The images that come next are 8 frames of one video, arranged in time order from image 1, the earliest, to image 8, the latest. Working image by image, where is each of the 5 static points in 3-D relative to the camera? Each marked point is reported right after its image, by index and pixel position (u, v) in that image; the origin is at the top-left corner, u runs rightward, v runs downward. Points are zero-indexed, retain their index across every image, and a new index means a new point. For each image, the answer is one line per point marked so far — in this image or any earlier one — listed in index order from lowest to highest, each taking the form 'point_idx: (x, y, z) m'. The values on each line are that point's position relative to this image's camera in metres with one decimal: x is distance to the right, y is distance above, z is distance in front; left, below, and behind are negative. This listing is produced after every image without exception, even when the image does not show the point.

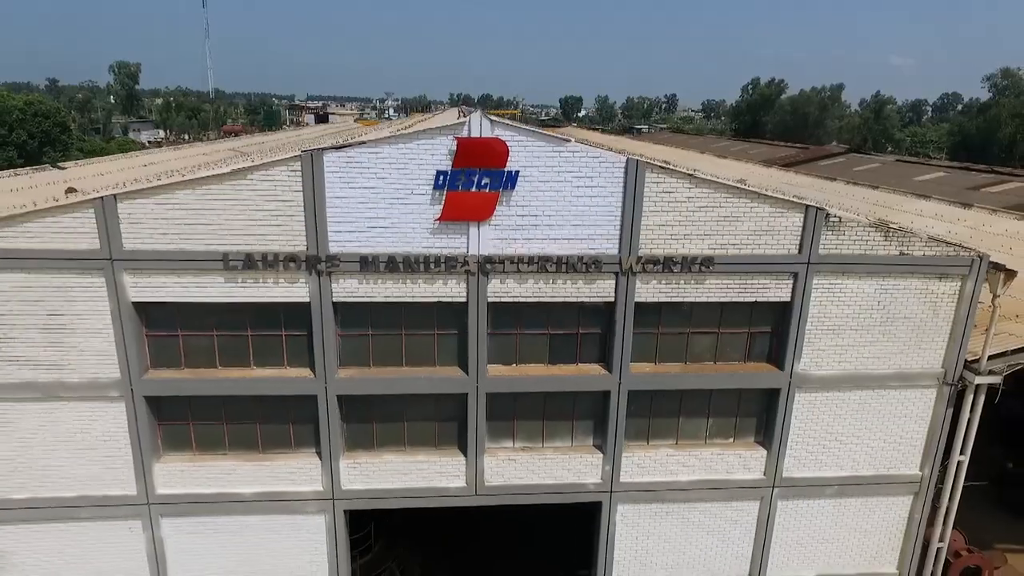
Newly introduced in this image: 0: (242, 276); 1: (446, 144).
0: (-3.3, +0.1, +8.0) m
1: (-0.8, +1.7, +7.7) m
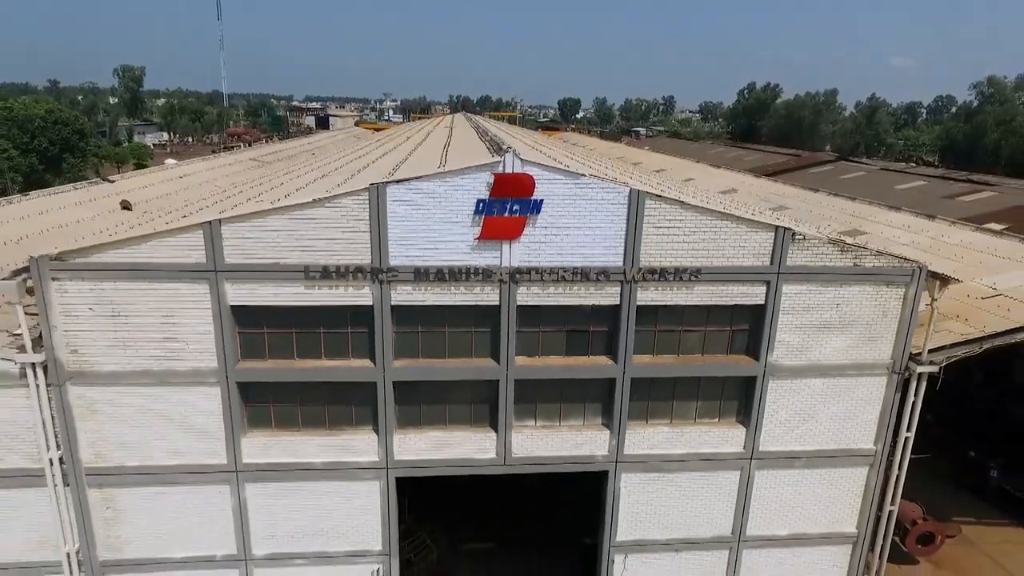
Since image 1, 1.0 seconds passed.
0: (-2.9, +0.1, +9.9) m
1: (-0.4, +1.6, +9.6) m
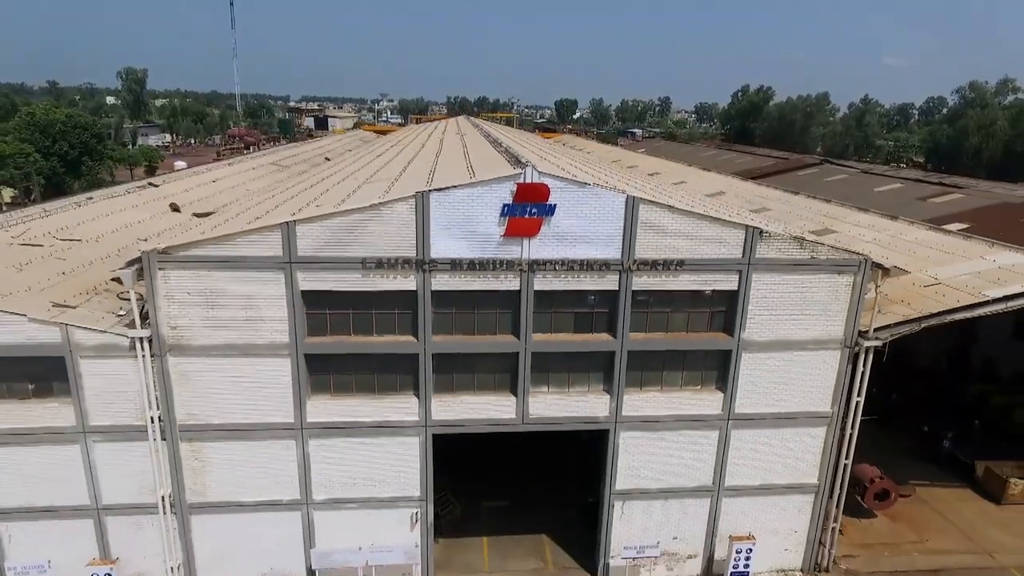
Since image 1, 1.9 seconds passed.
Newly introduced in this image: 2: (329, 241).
0: (-2.5, +0.3, +12.1) m
1: (-0.1, +1.8, +11.8) m
2: (-3.3, +0.8, +11.8) m
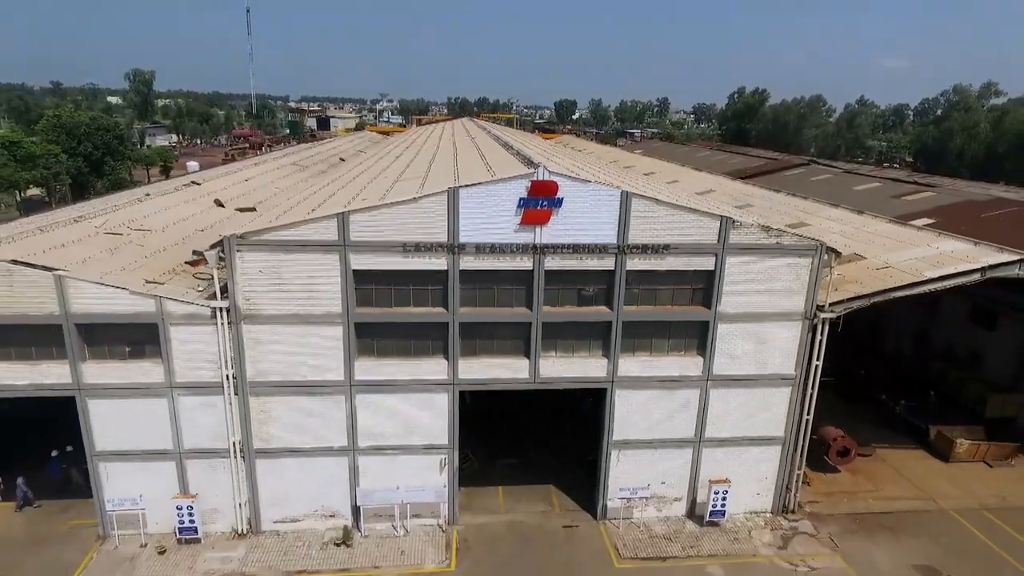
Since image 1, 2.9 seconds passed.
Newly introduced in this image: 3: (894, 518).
0: (-2.2, +0.7, +14.6) m
1: (+0.3, +2.3, +14.4) m
2: (-3.0, +1.3, +14.3) m
3: (+10.1, -6.1, +17.4) m
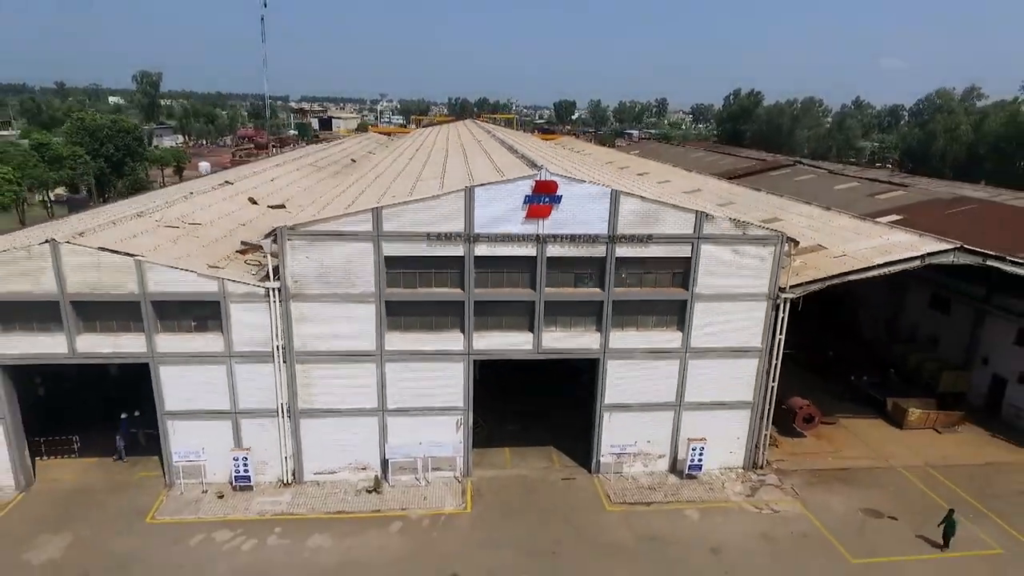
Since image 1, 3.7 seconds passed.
0: (-2.0, +1.2, +17.3) m
1: (+0.4, +2.7, +17.0) m
2: (-2.8, +1.7, +17.0) m
3: (+10.3, -5.7, +20.1) m
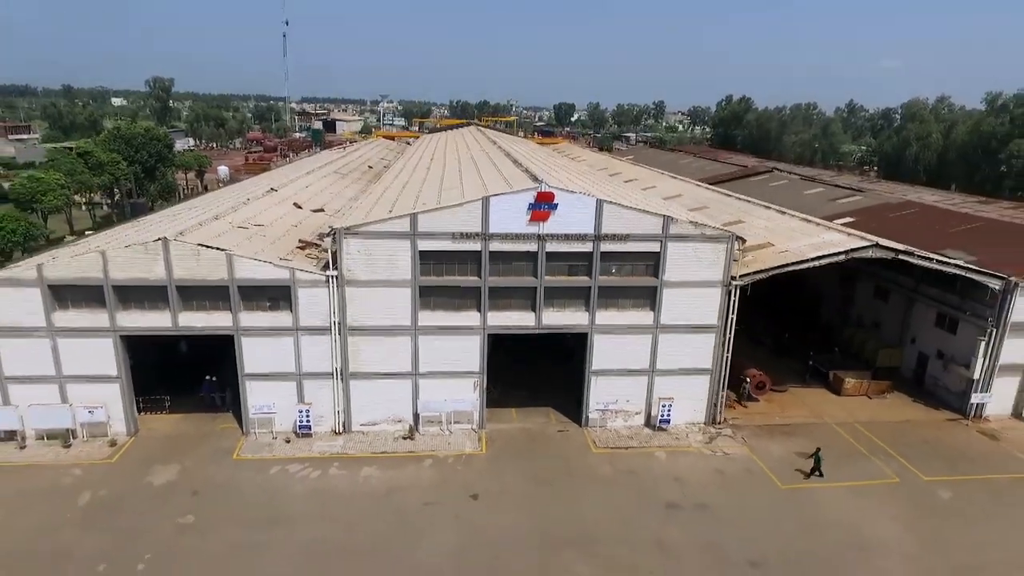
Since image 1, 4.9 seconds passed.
0: (-1.8, +1.6, +22.0) m
1: (+0.7, +3.1, +21.8) m
2: (-2.6, +2.1, +21.7) m
3: (+10.5, -5.3, +24.8) m
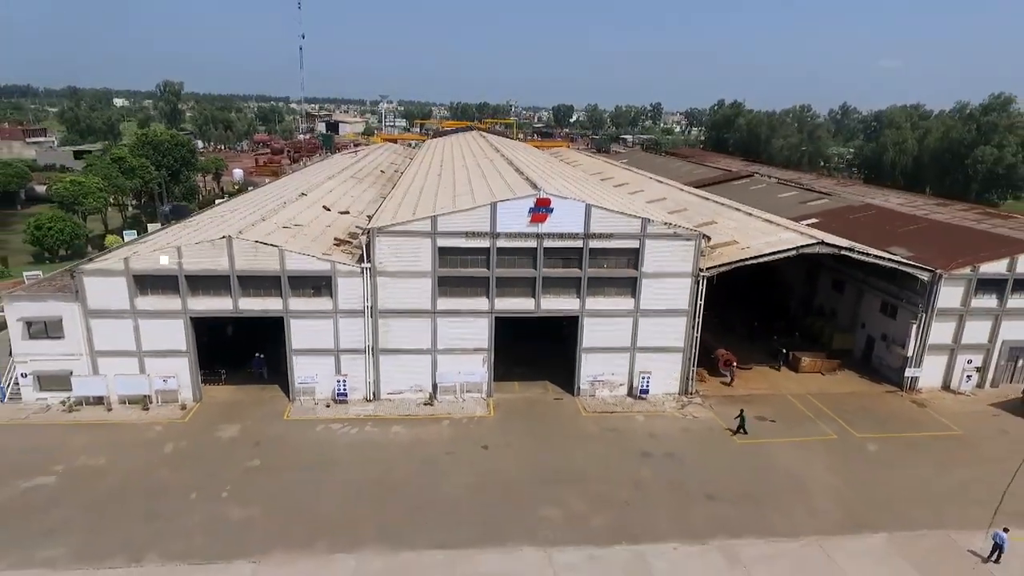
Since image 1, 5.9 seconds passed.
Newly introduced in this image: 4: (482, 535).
0: (-1.7, +2.0, +26.4) m
1: (+0.8, +3.5, +26.2) m
2: (-2.4, +2.5, +26.1) m
3: (+10.7, -4.9, +29.3) m
4: (-0.9, -7.3, +19.5) m
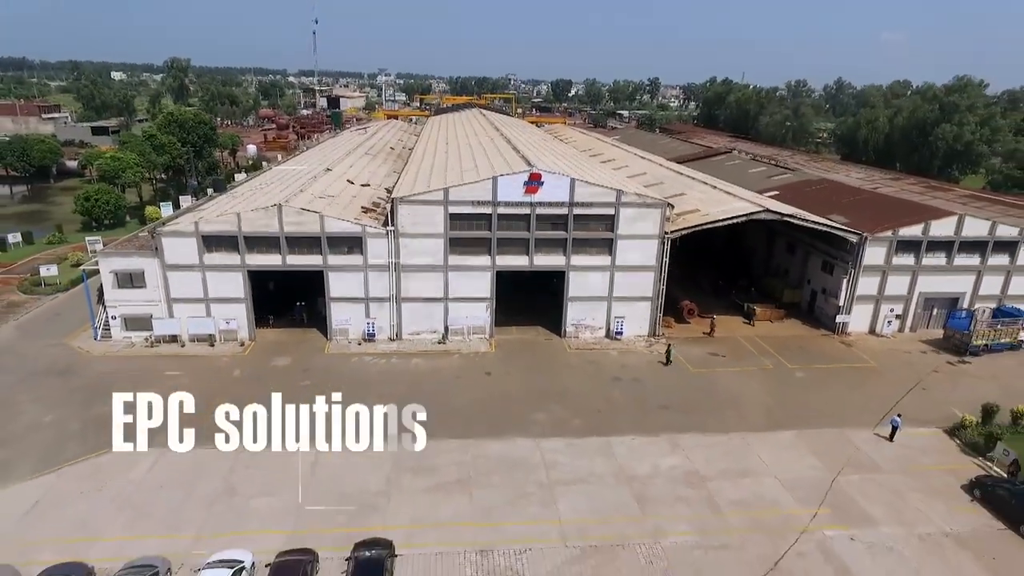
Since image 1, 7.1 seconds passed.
0: (-1.8, +4.0, +32.1) m
1: (+0.7, +5.5, +31.8) m
2: (-2.5, +4.5, +31.8) m
3: (+10.6, -2.8, +35.3) m
4: (-1.0, -5.6, +25.6) m
